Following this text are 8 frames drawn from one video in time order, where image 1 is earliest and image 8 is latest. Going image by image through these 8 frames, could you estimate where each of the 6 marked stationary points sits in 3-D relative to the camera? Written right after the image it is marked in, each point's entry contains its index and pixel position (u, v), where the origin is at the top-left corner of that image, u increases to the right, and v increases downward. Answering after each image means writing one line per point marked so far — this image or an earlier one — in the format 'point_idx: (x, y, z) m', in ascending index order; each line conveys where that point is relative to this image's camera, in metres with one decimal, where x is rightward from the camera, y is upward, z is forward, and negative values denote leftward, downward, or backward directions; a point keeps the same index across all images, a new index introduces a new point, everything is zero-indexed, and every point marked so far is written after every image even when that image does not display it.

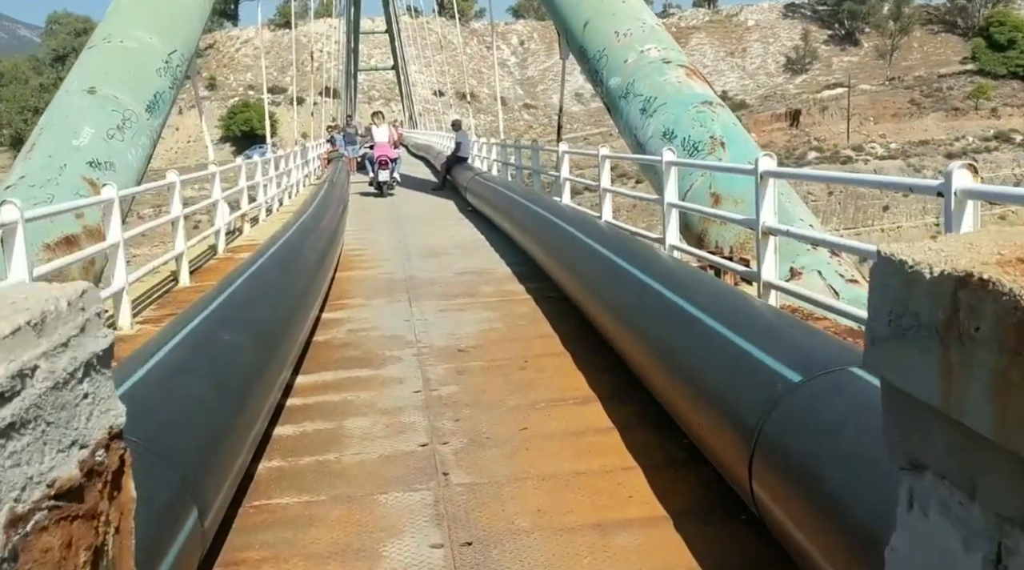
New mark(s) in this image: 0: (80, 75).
0: (-3.7, +1.8, +7.4) m
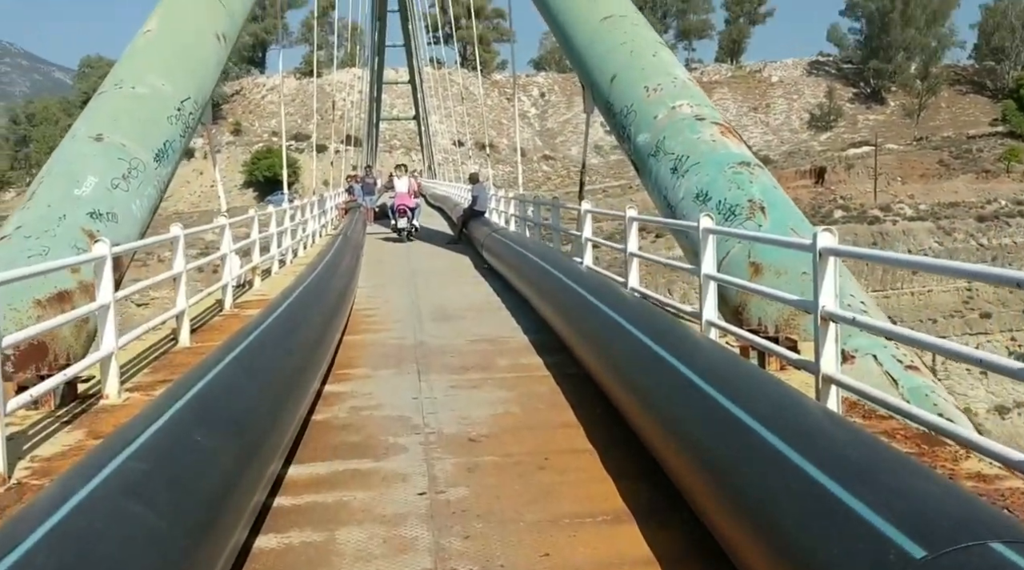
0: (-3.5, +1.4, +7.0) m
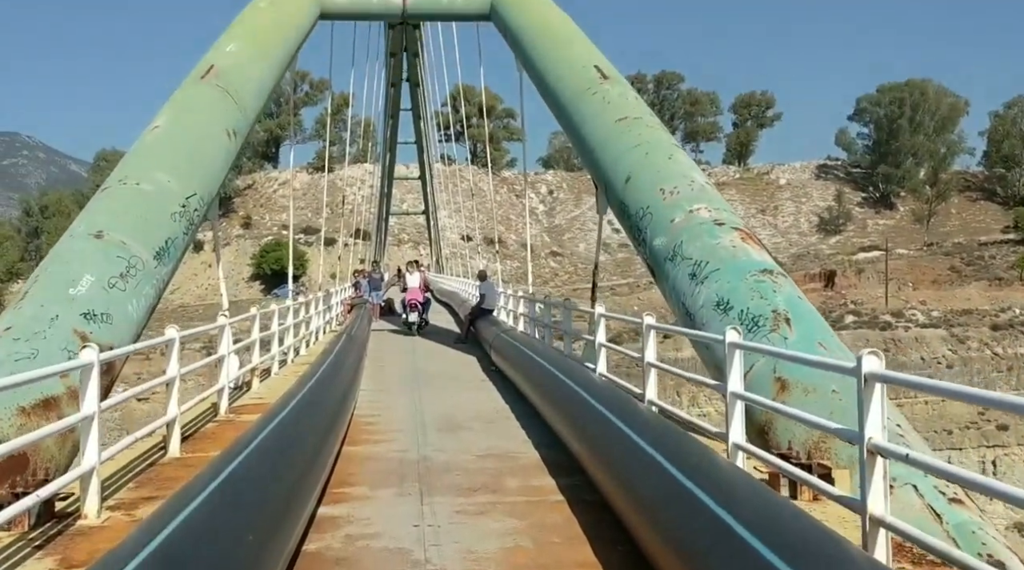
0: (-3.4, +0.5, +6.9) m
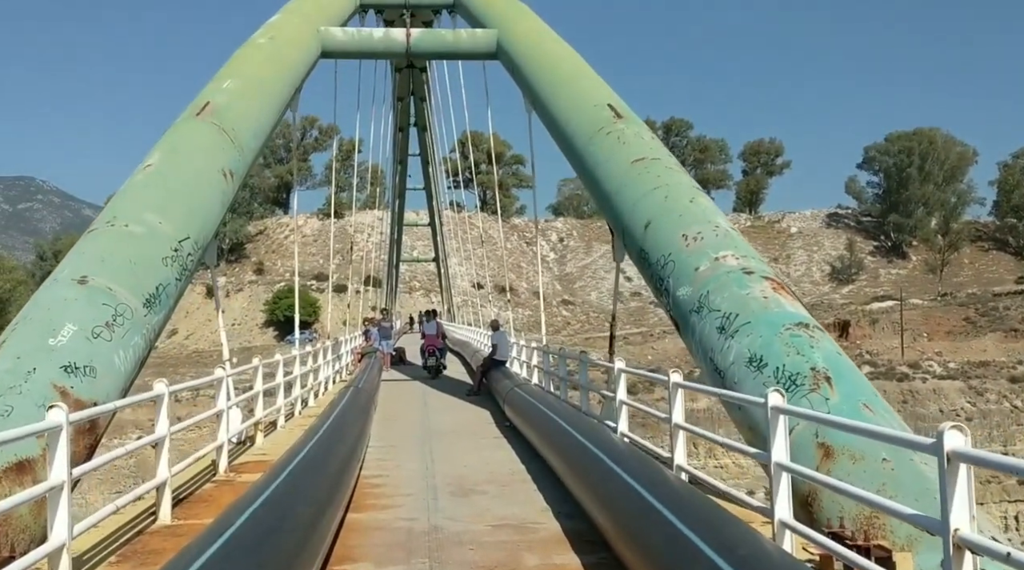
0: (-3.3, +0.2, +6.4) m
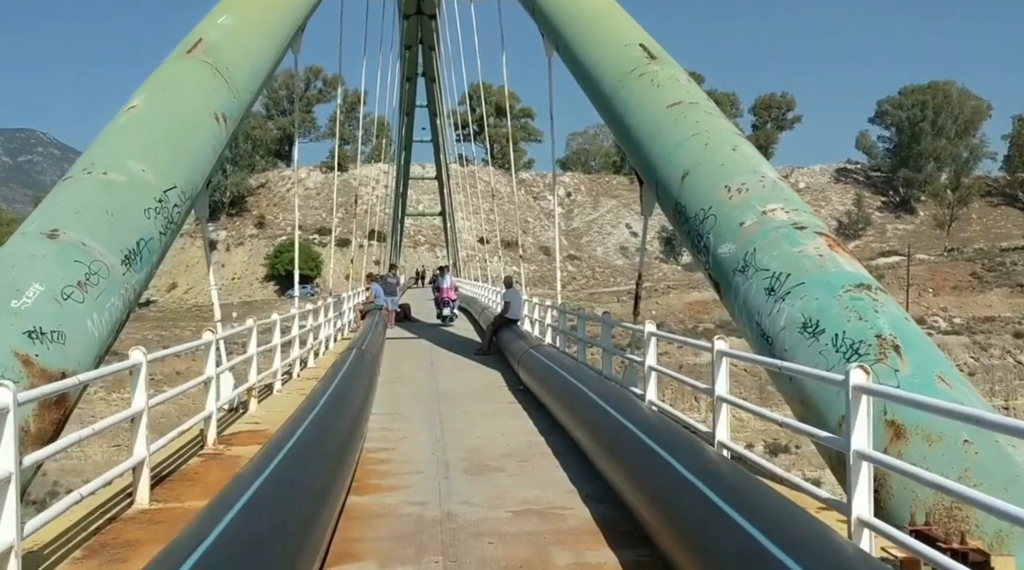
0: (-3.2, +0.5, +5.7) m
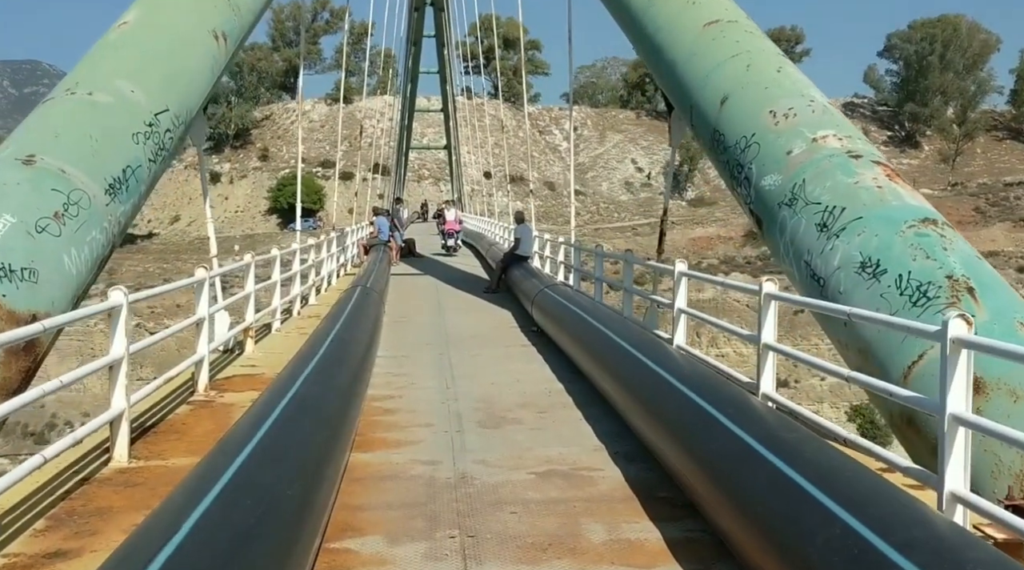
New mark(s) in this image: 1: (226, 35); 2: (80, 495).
0: (-3.0, +0.9, +5.1) m
1: (-2.3, +2.0, +6.9) m
2: (-2.0, -1.0, +4.0) m
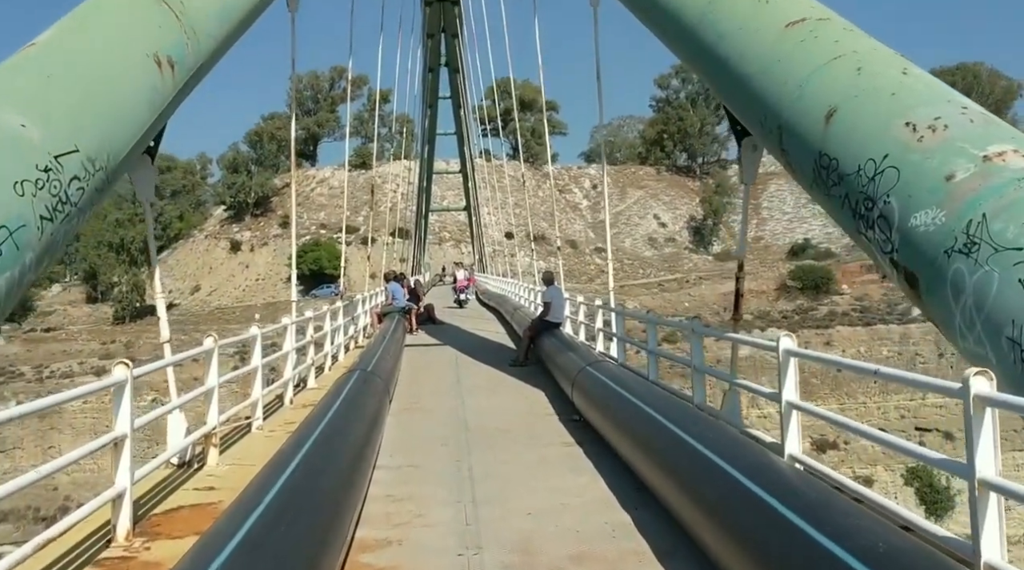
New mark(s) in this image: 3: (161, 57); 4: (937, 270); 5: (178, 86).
0: (-2.9, +0.4, +3.4) m
1: (-2.2, +1.4, +5.3) m
2: (-1.8, -1.4, +2.1) m
3: (-2.2, +1.4, +5.2) m
4: (+1.9, +0.1, +3.9) m
5: (-2.2, +1.3, +5.4) m
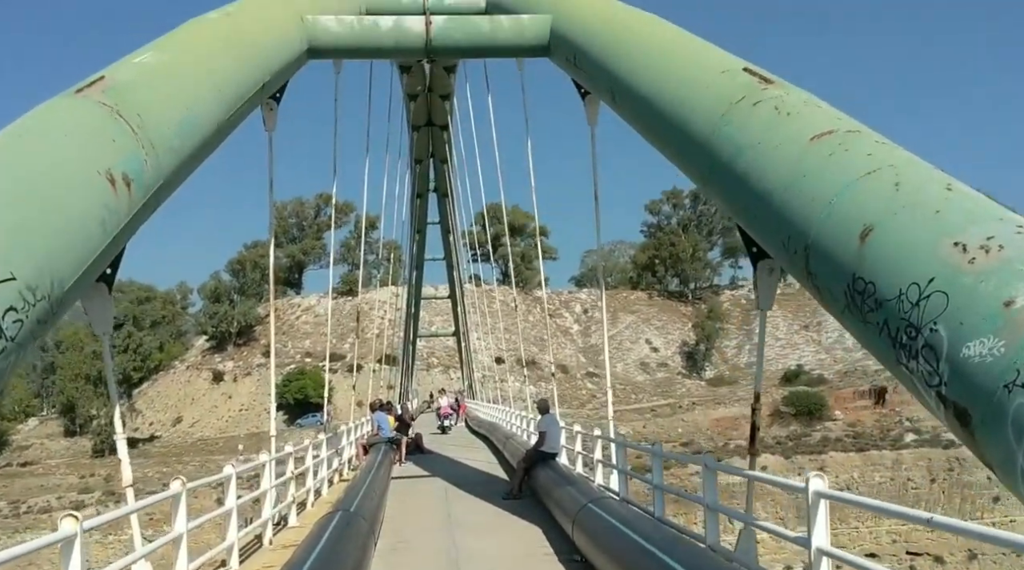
0: (-2.8, -0.1, +3.0) m
1: (-2.1, +0.6, +5.0) m
2: (-1.8, -1.6, +1.4) m
3: (-2.2, +0.7, +4.9) m
4: (+2.0, -0.5, +3.4) m
5: (-2.1, +0.5, +5.1) m
